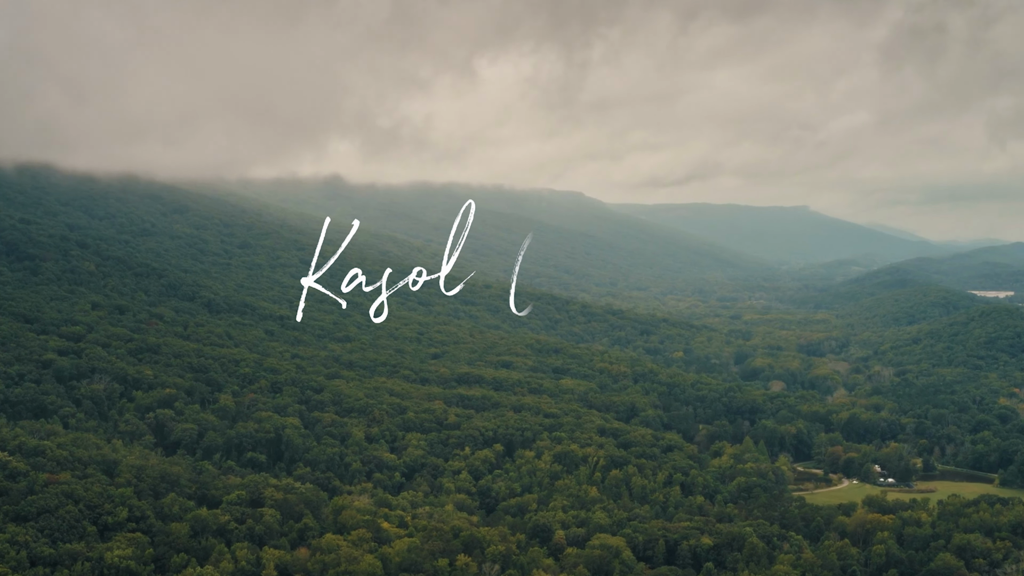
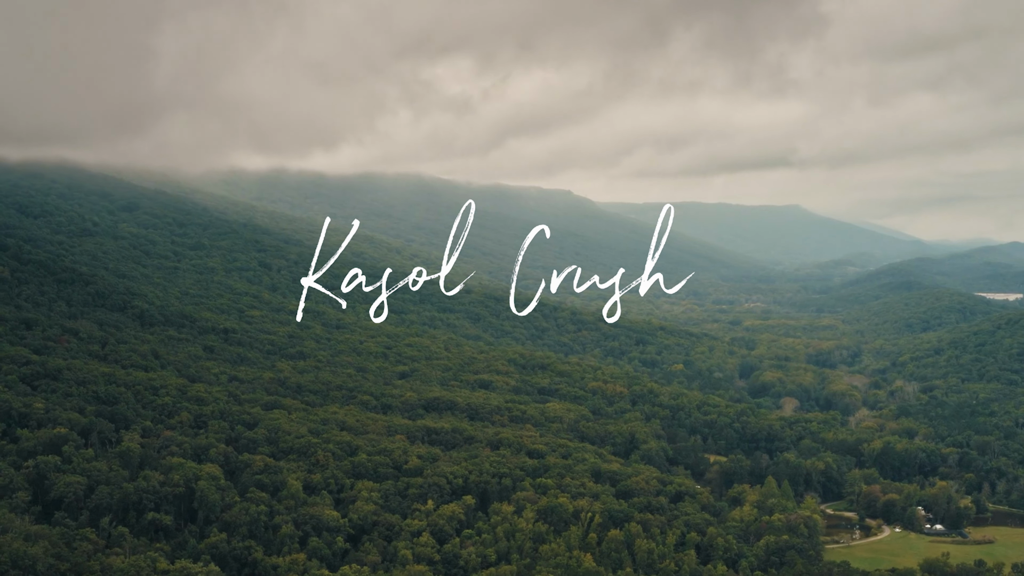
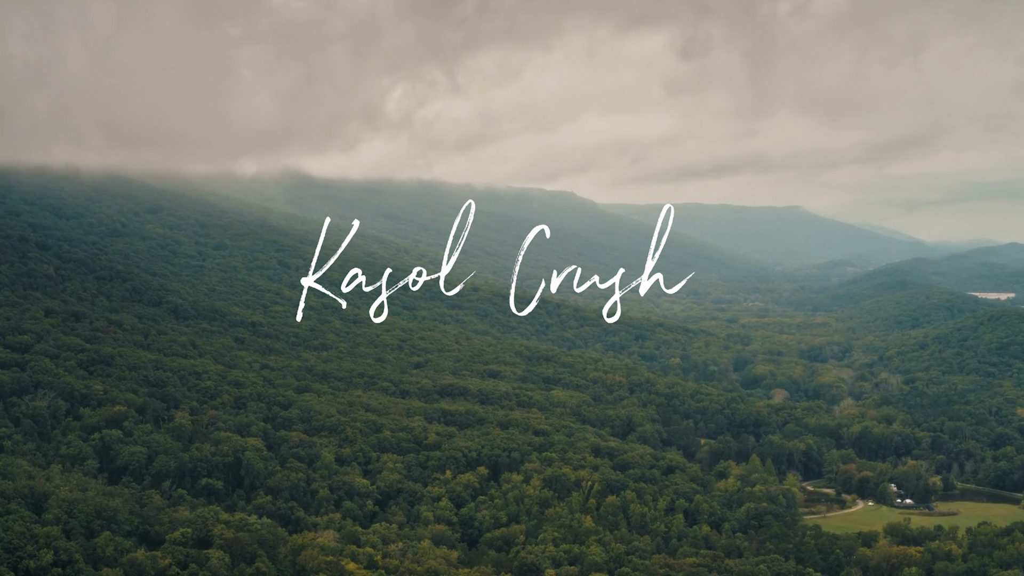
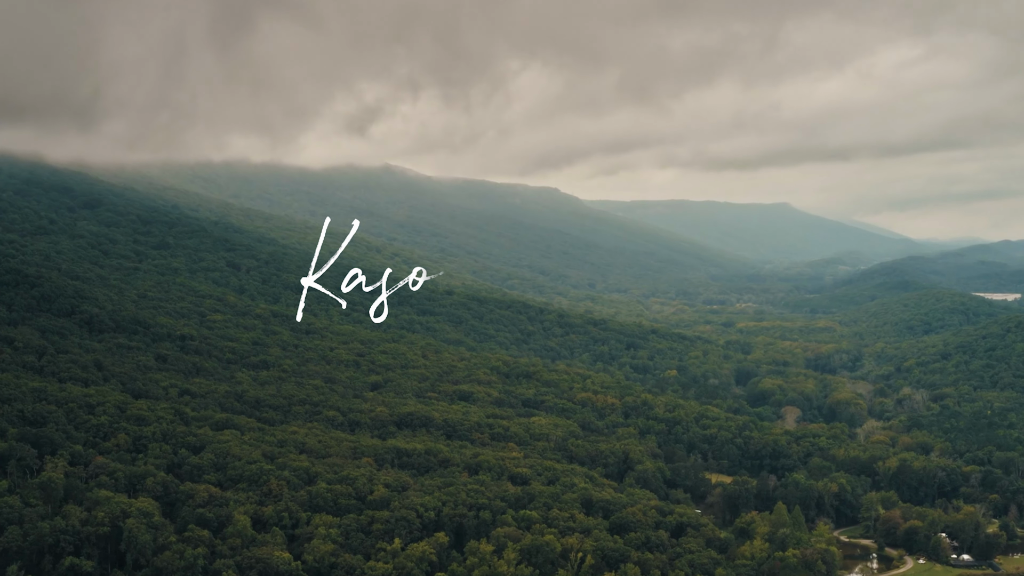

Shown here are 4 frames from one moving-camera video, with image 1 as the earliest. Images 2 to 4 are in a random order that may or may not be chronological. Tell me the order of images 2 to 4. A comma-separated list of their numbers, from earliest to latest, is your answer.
3, 2, 4
